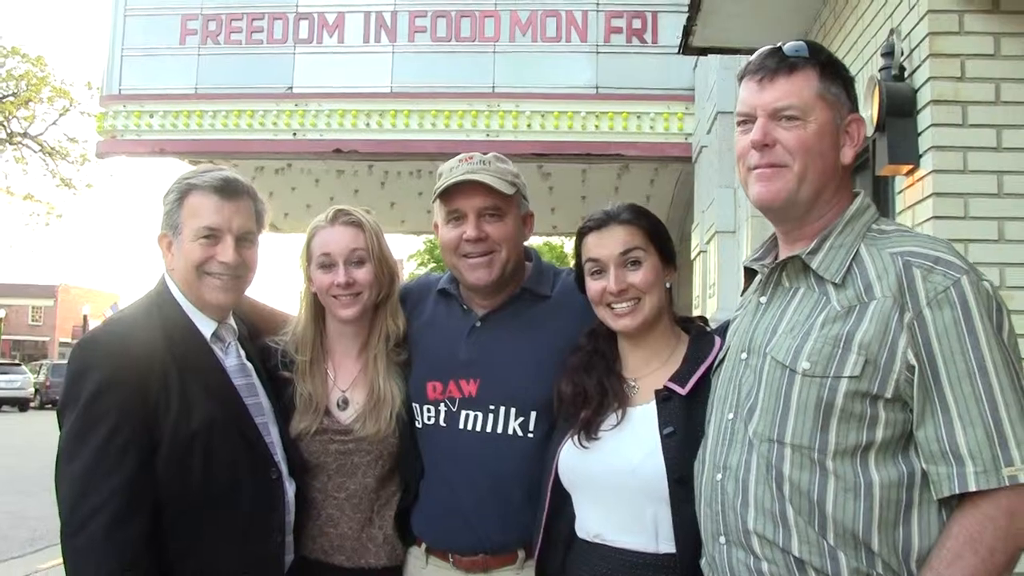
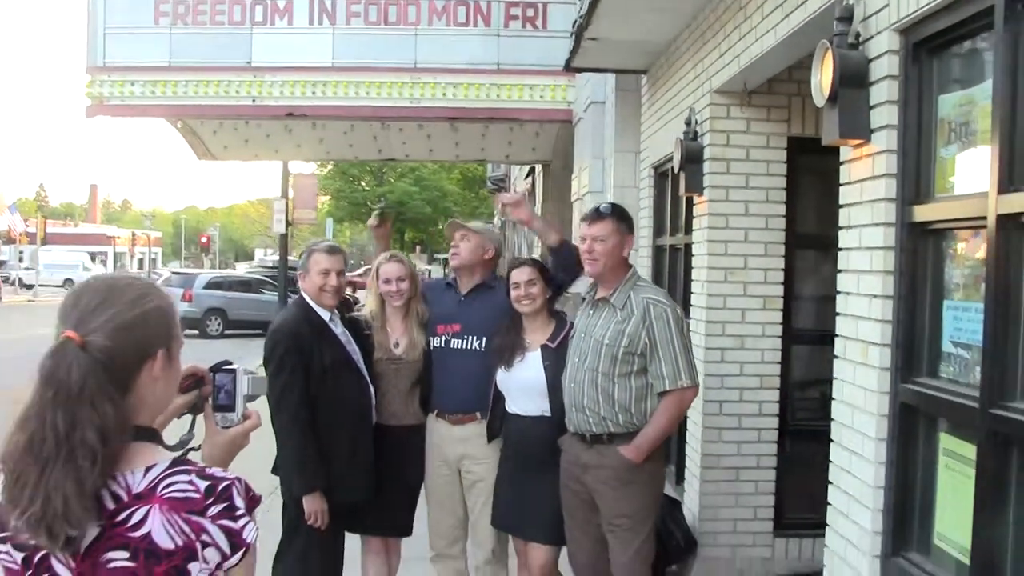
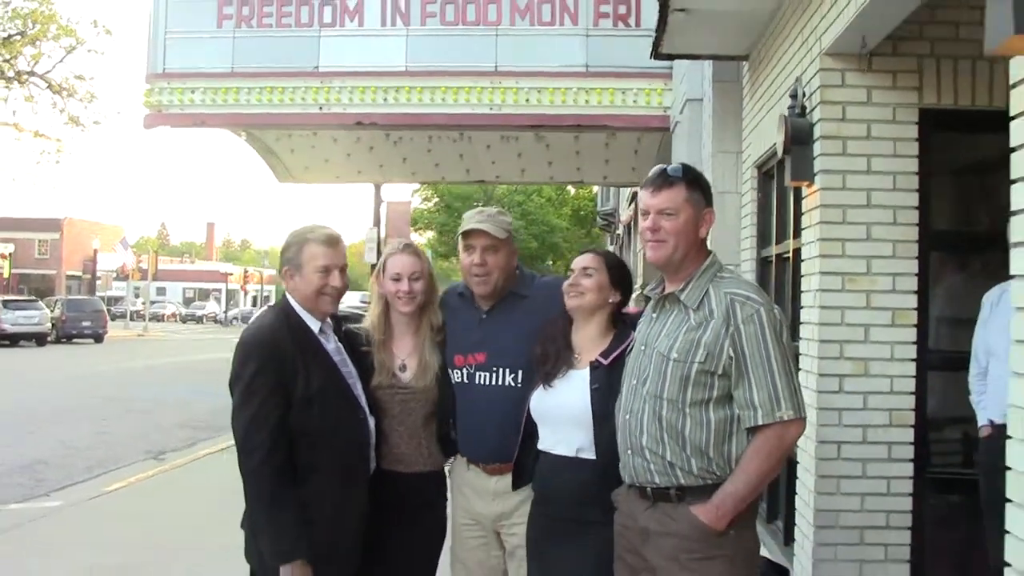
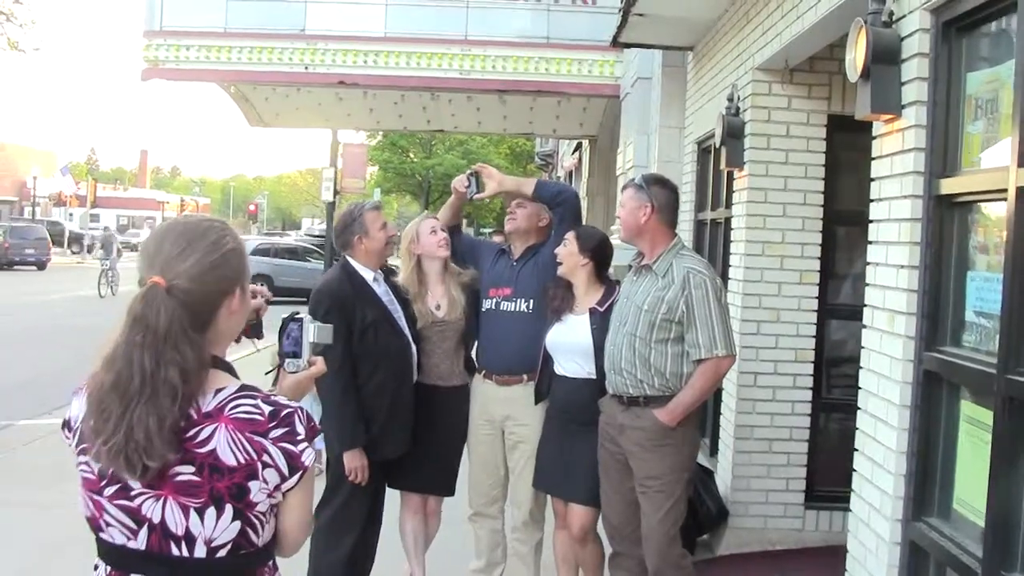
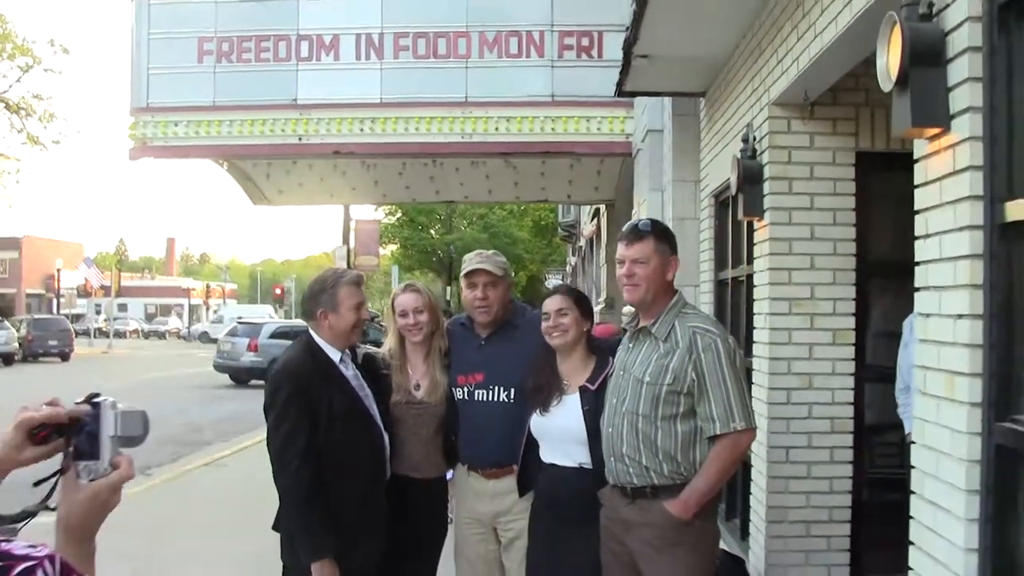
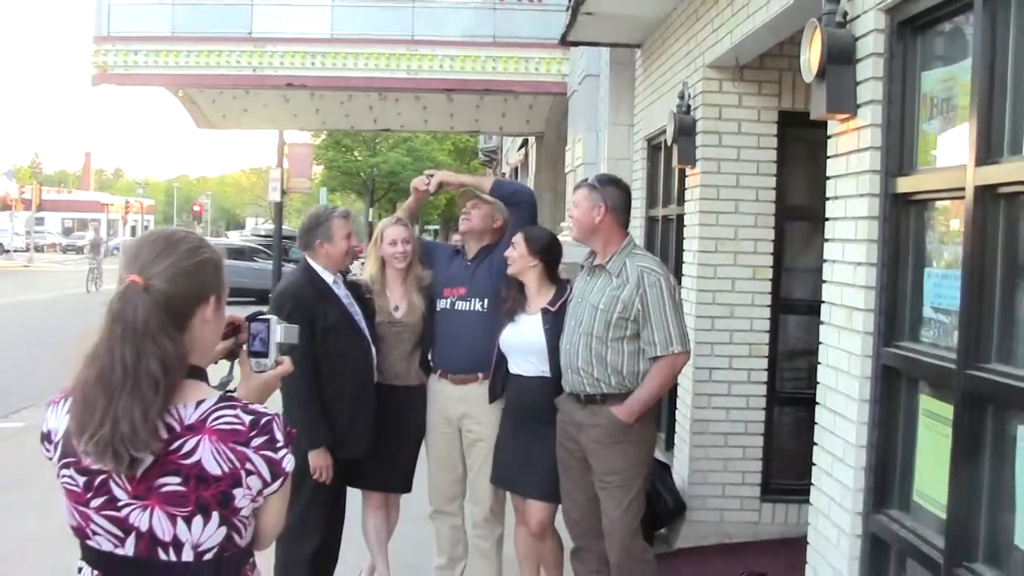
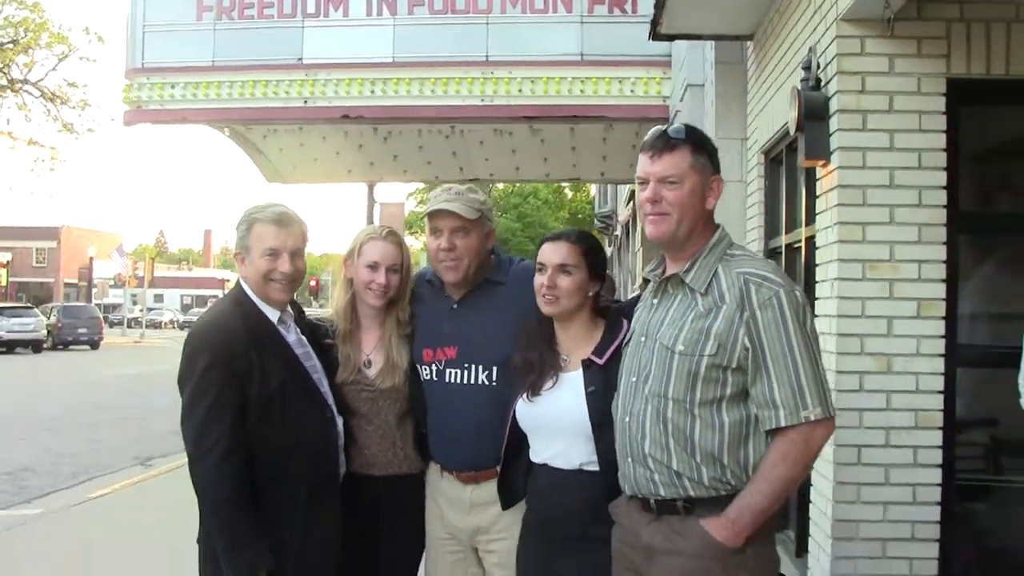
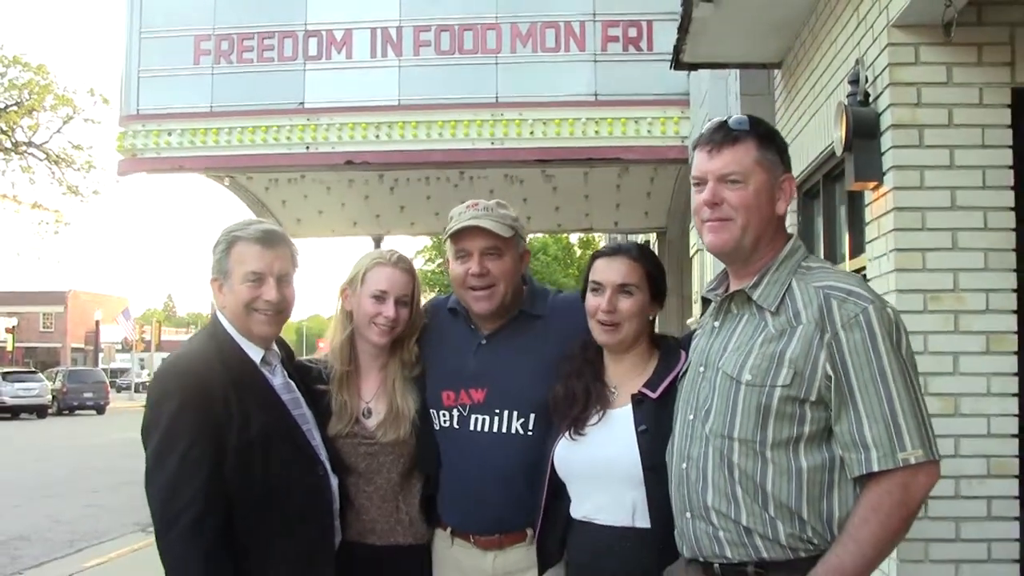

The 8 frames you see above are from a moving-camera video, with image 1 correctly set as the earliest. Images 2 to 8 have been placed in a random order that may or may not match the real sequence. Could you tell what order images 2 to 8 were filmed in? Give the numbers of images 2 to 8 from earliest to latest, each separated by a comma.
8, 7, 3, 5, 2, 6, 4
